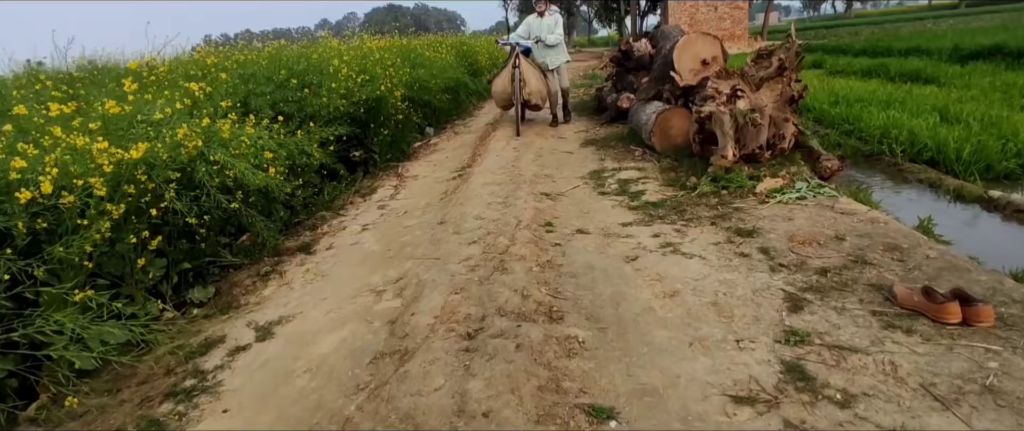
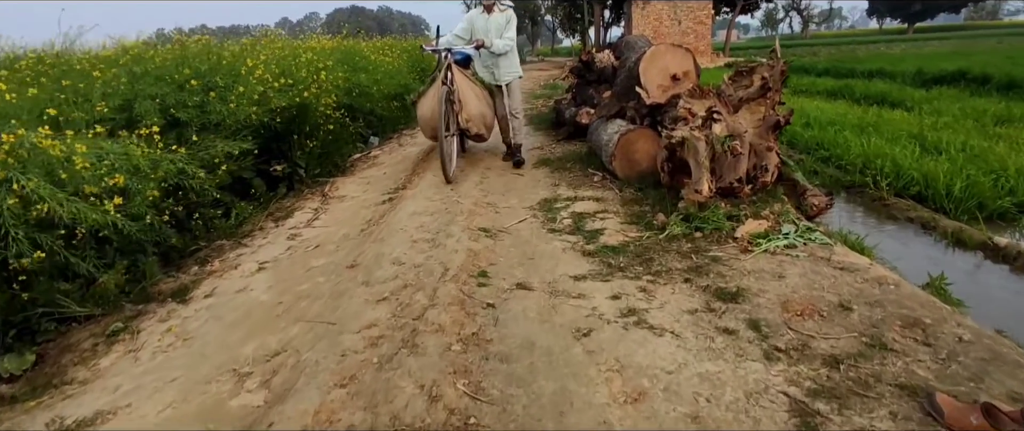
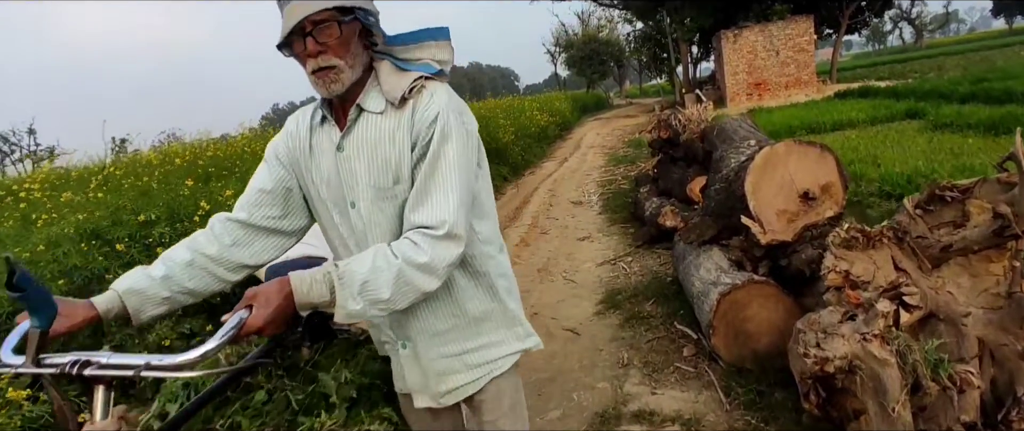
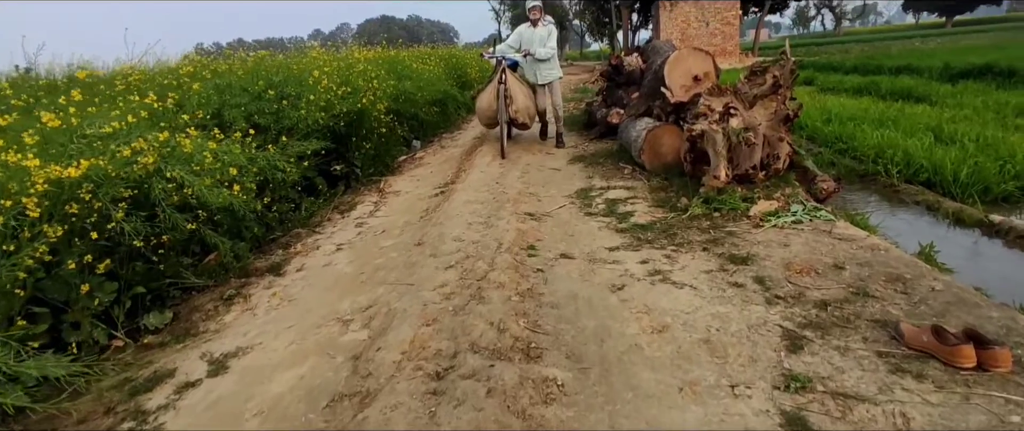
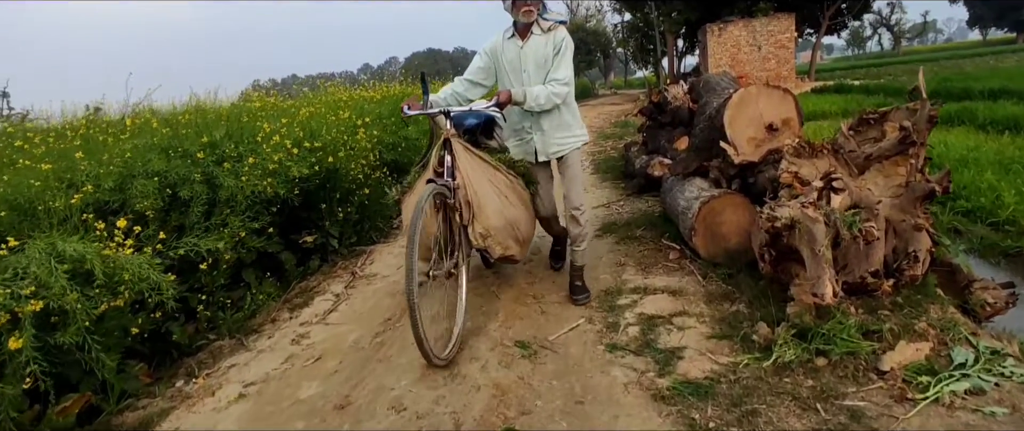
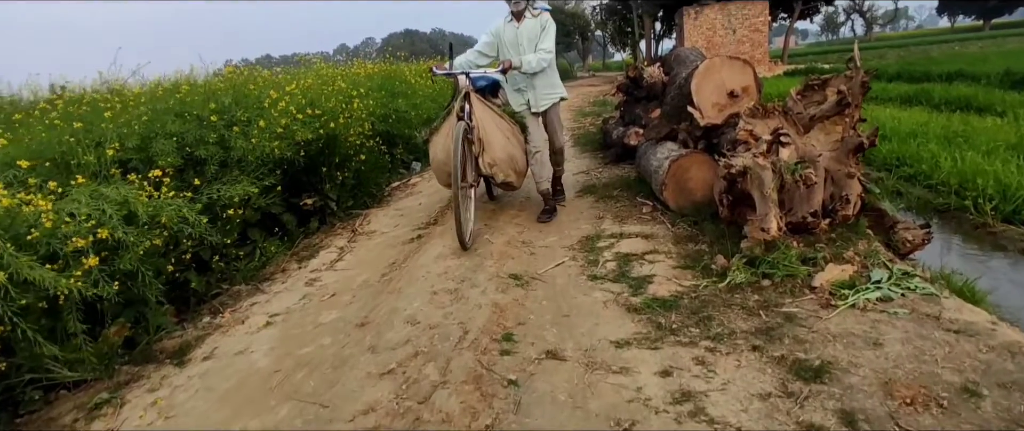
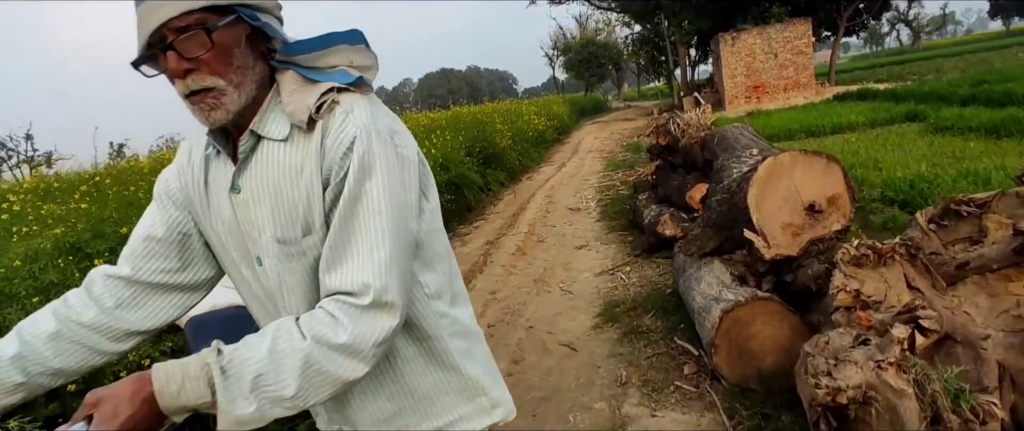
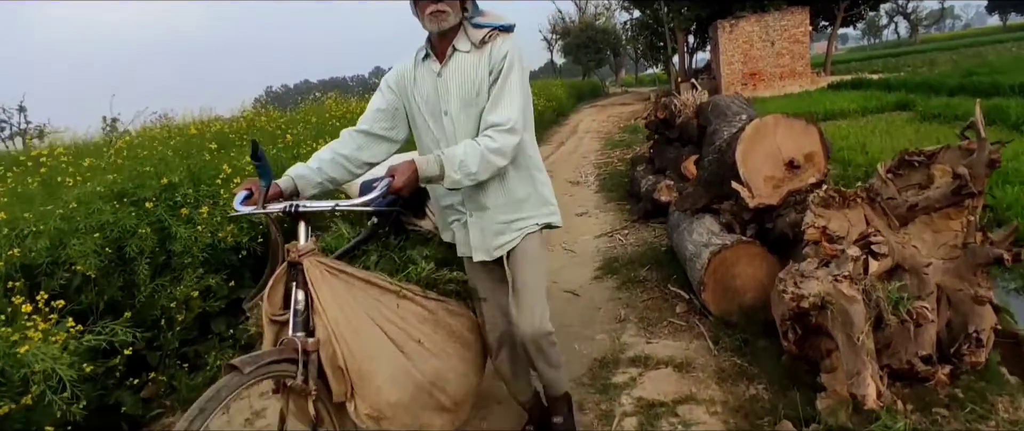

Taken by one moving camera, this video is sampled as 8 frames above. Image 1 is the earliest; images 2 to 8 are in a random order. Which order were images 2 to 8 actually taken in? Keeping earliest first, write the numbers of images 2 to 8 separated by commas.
4, 2, 6, 5, 8, 3, 7
